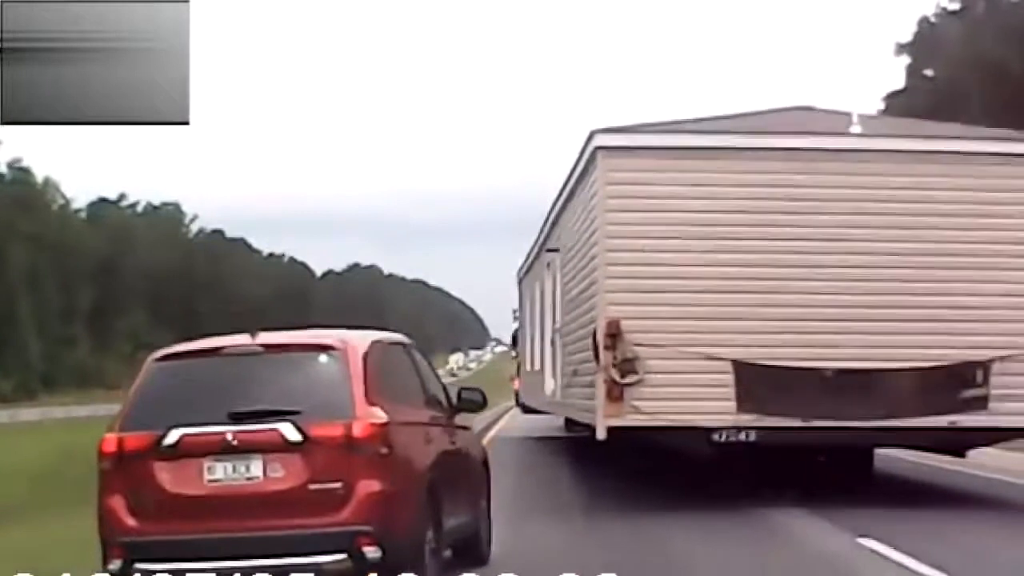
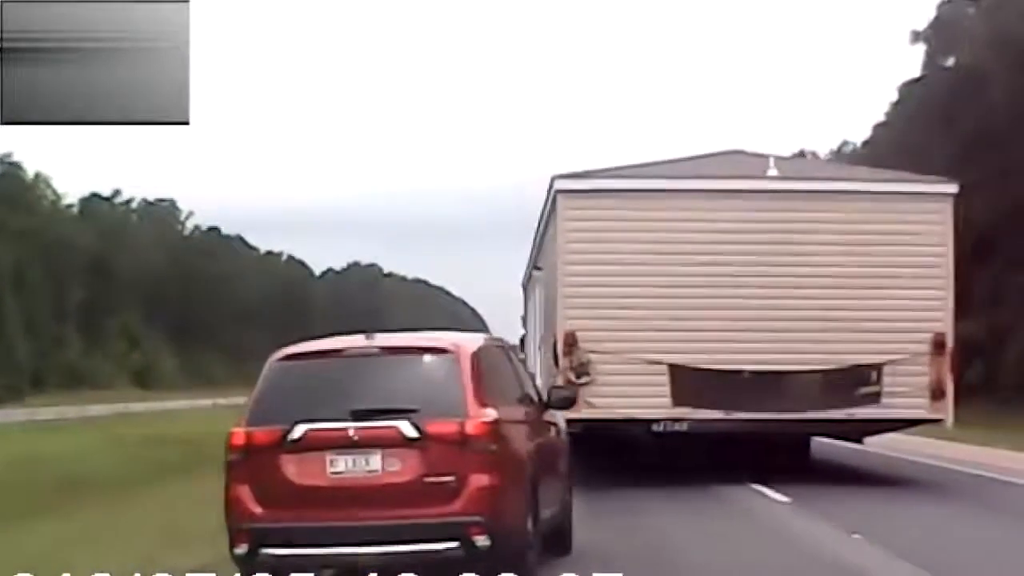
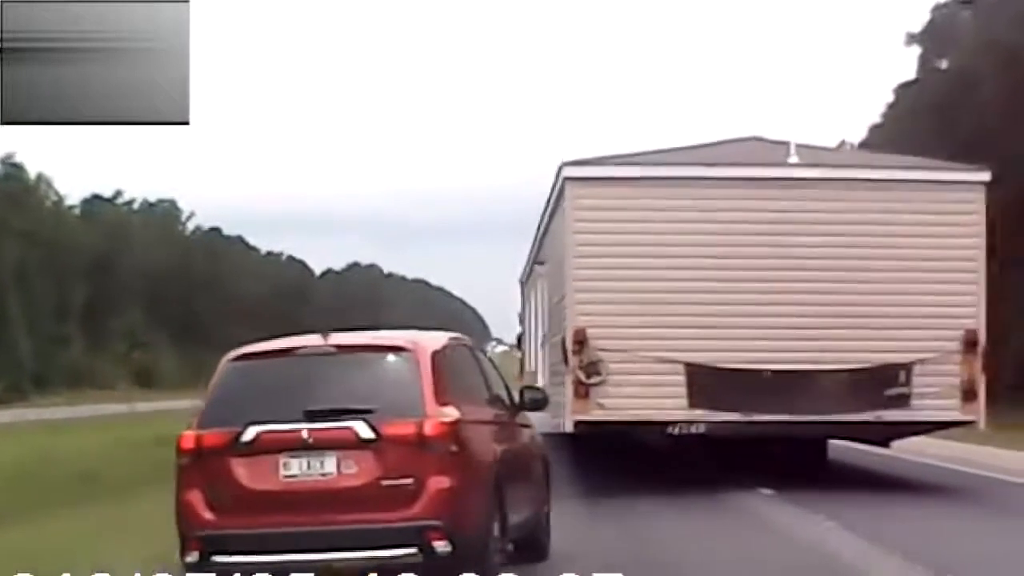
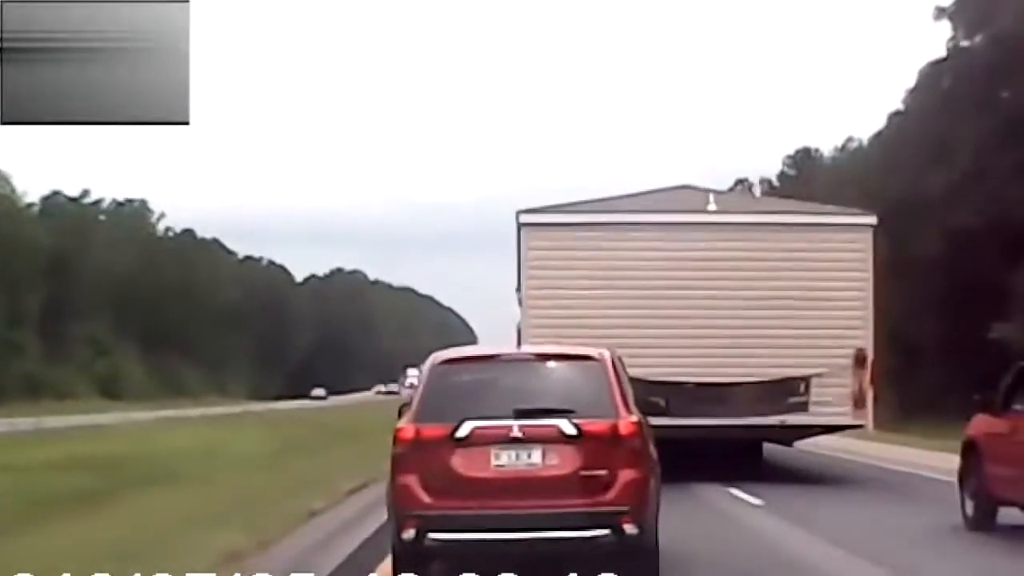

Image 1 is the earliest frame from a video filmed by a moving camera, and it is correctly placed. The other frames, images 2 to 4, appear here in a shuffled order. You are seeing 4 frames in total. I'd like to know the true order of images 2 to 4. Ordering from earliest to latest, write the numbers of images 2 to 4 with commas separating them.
3, 2, 4
